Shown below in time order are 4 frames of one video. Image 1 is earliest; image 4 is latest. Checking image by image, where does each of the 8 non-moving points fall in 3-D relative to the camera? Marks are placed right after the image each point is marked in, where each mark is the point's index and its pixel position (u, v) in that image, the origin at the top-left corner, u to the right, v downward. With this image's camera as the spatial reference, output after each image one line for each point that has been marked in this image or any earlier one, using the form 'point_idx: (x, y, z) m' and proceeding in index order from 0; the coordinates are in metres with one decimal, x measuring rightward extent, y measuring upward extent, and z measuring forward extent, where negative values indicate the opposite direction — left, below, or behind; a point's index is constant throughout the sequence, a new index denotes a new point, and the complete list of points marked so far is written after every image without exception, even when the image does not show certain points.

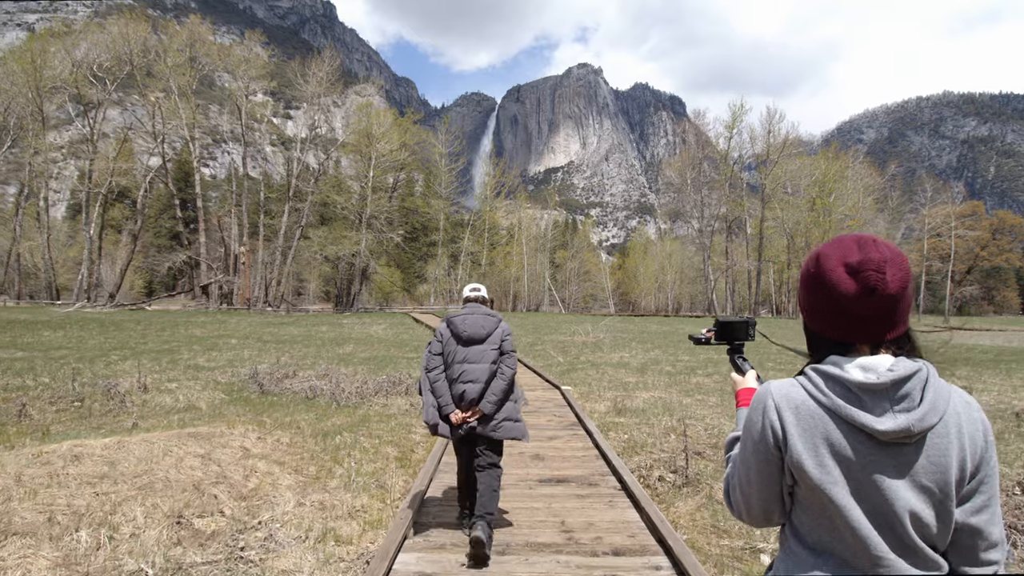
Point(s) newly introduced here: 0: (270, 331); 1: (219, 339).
0: (-8.6, -1.6, +19.5) m
1: (-8.7, -1.6, +16.2) m
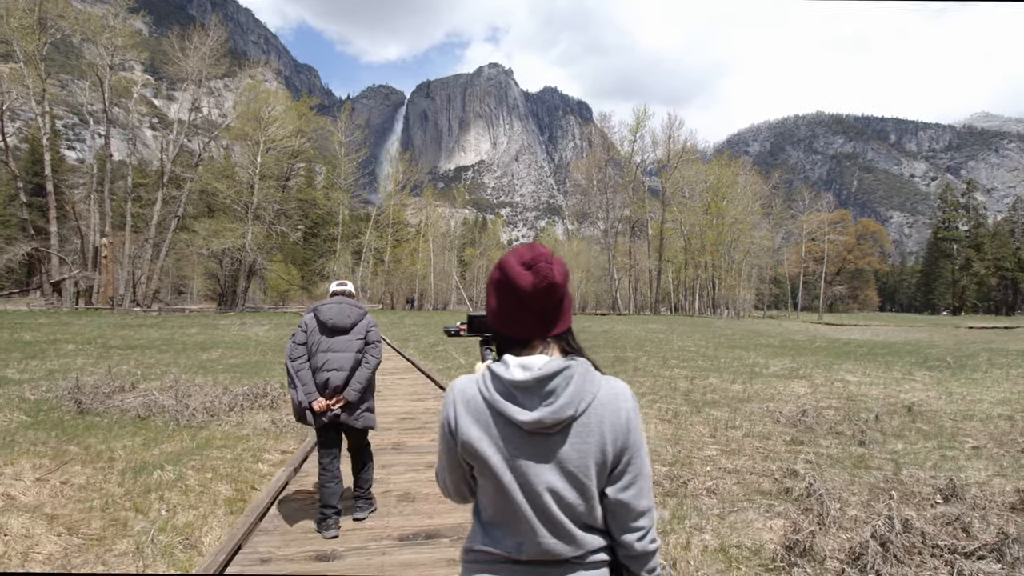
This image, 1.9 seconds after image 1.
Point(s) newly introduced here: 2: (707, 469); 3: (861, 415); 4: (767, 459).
0: (-11.9, -1.4, +16.8) m
1: (-11.4, -1.4, +13.5) m
2: (+1.8, -1.7, +5.1) m
3: (+4.9, -1.8, +7.7) m
4: (+2.5, -1.7, +5.4) m
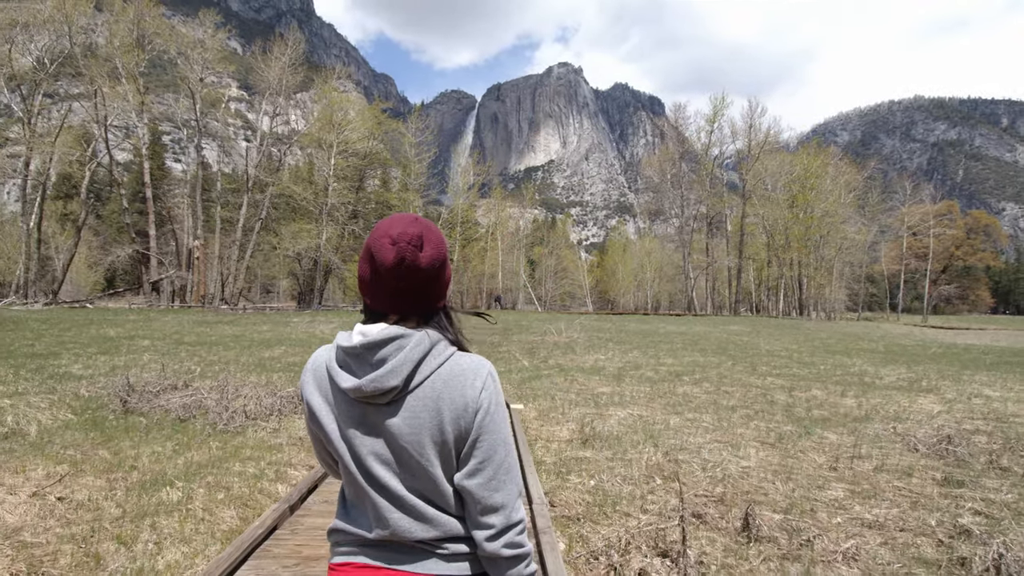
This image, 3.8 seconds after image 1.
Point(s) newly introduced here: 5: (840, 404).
0: (-9.8, -1.4, +17.2) m
1: (-9.7, -1.4, +13.9) m
2: (+2.3, -1.6, +3.8) m
3: (+5.7, -1.7, +6.0) m
4: (+3.0, -1.6, +4.1) m
5: (+4.9, -1.7, +8.2) m
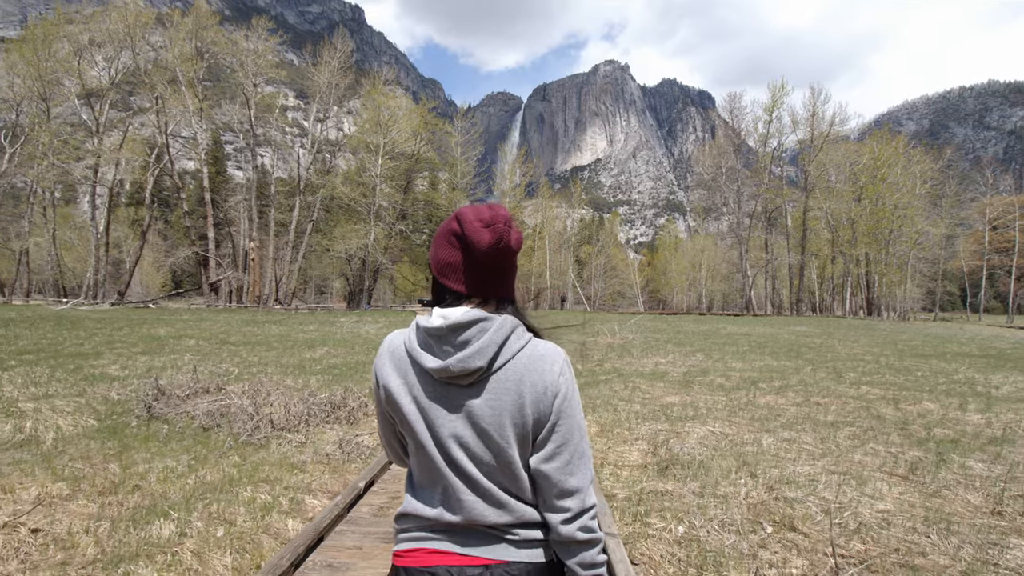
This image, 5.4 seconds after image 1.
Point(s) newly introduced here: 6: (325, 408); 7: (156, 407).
0: (-8.3, -1.3, +17.0) m
1: (-8.5, -1.3, +13.7) m
2: (+2.6, -1.5, +2.7) m
3: (+6.2, -1.6, +4.6) m
4: (+3.4, -1.5, +2.9) m
5: (+5.6, -1.7, +6.8) m
6: (-2.3, -1.5, +6.9) m
7: (-4.5, -1.5, +7.0) m
